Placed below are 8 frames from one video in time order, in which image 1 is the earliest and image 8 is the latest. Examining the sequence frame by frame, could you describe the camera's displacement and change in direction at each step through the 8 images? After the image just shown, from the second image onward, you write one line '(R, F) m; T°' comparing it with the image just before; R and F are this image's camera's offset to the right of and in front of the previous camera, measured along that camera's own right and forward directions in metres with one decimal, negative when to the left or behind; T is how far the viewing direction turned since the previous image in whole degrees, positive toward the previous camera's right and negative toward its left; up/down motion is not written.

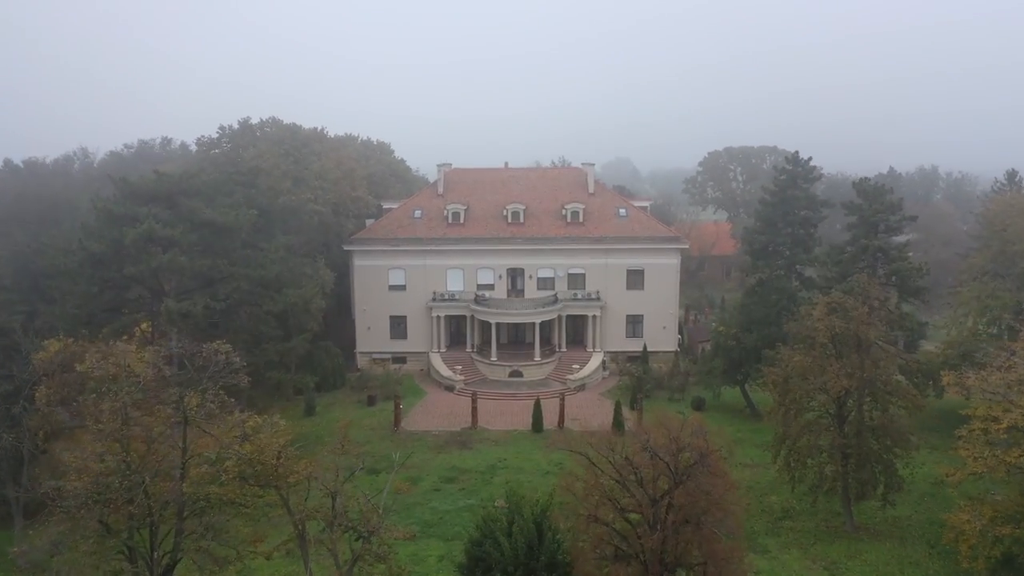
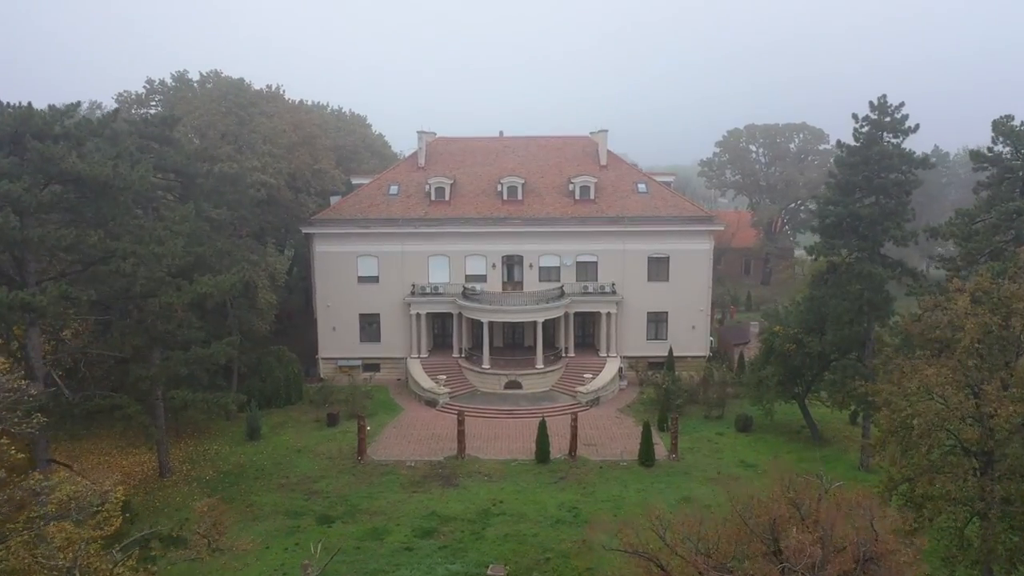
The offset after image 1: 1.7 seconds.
(-0.2, +8.3) m; 0°
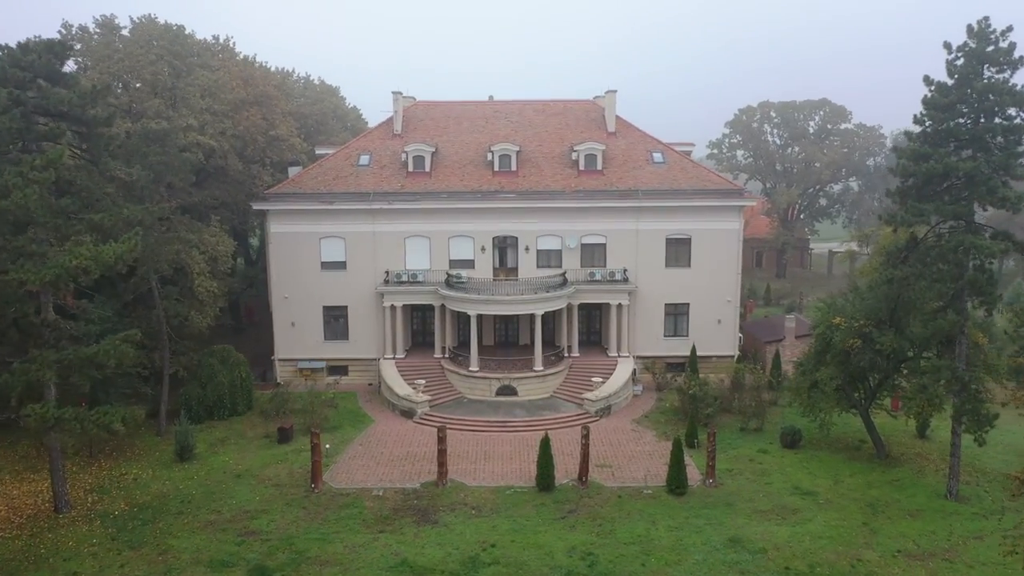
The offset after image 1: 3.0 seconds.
(-0.1, +6.1) m; +1°
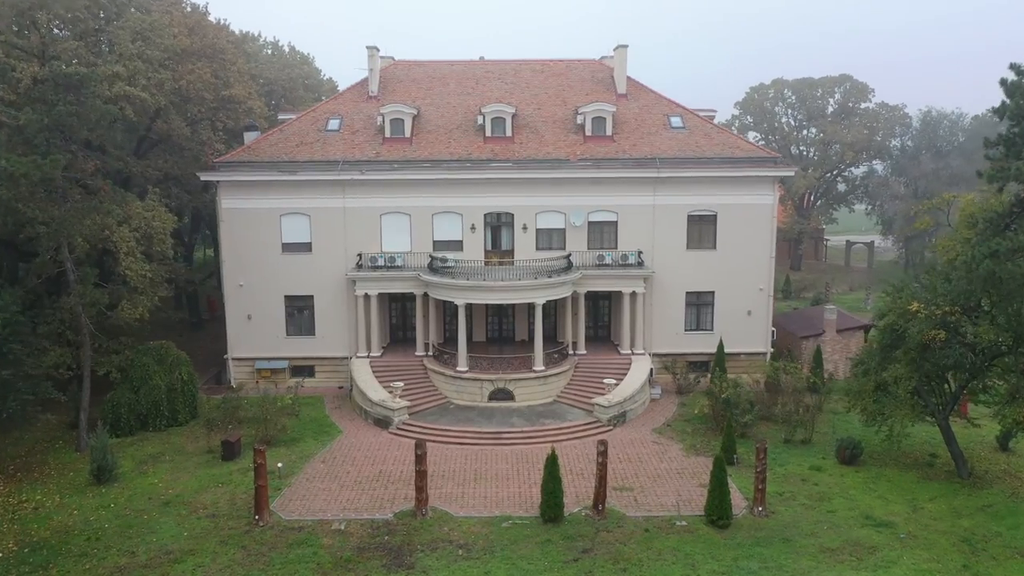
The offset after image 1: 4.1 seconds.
(-0.1, +4.8) m; +1°
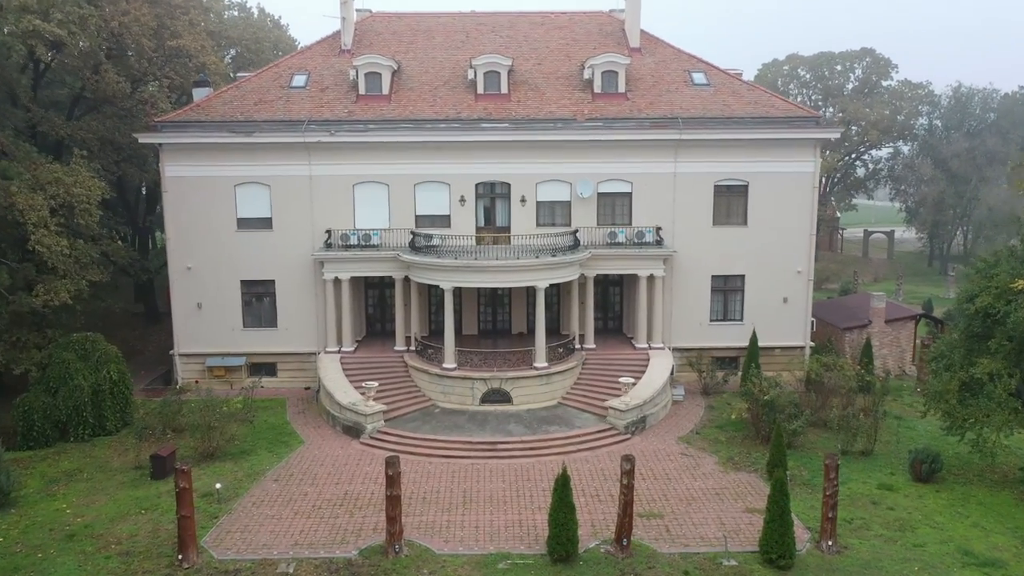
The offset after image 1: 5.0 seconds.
(-0.1, +4.1) m; 0°
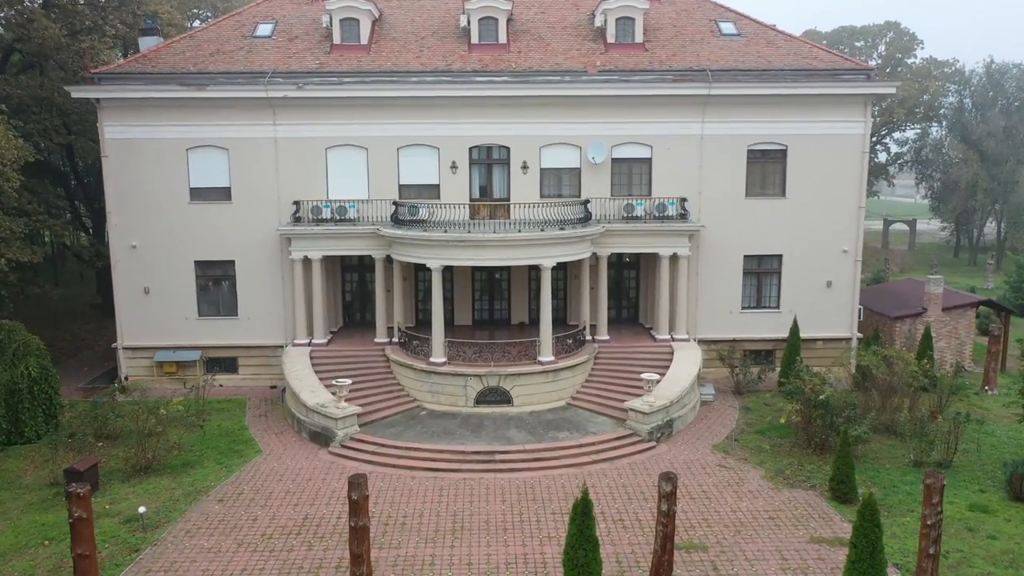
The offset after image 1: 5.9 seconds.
(-0.1, +3.3) m; 0°
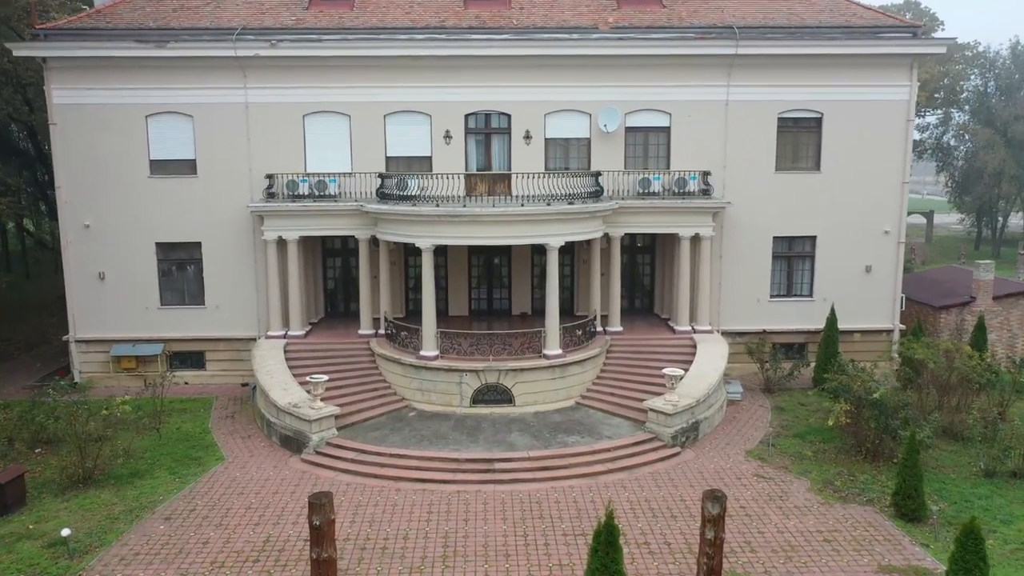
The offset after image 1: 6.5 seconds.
(-0.1, +2.2) m; 0°
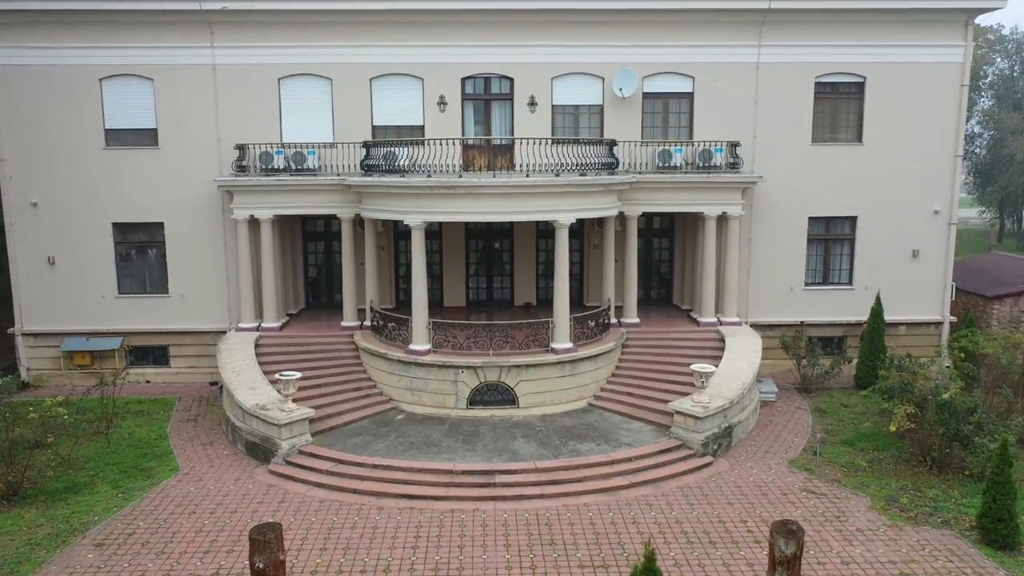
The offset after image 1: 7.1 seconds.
(-0.1, +2.0) m; 0°
